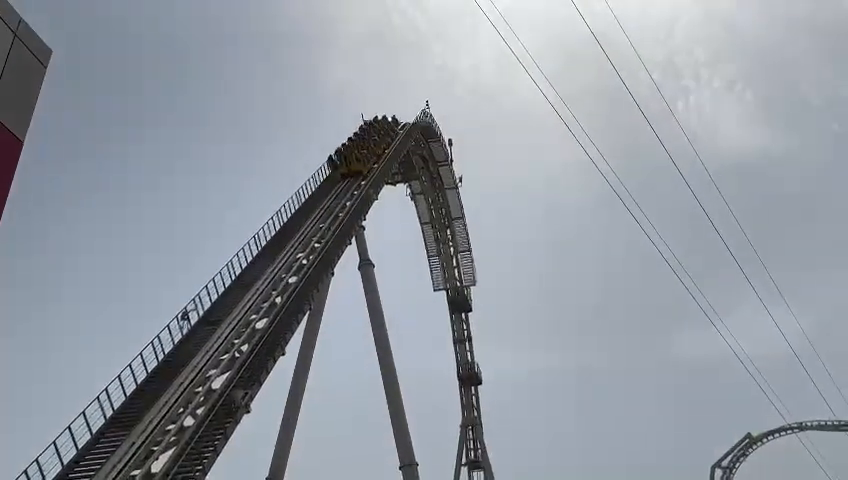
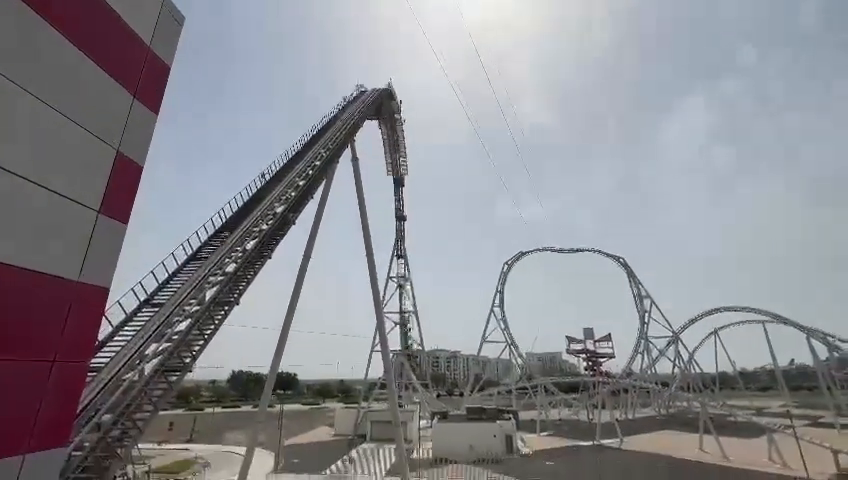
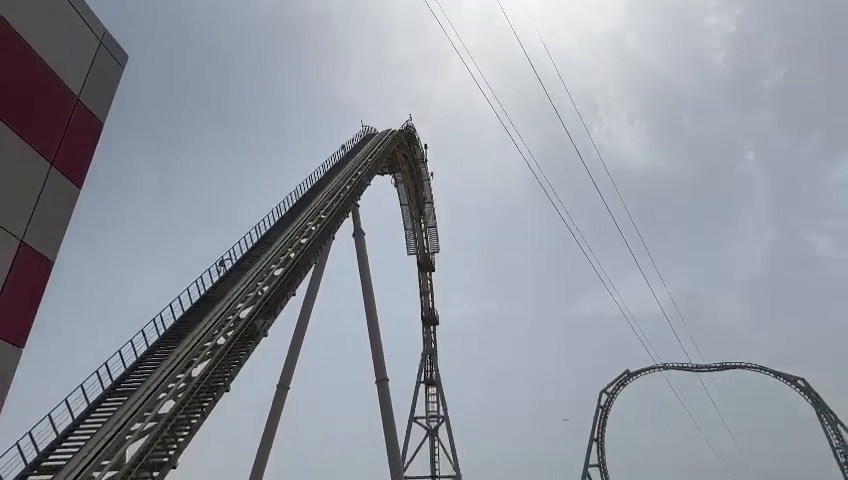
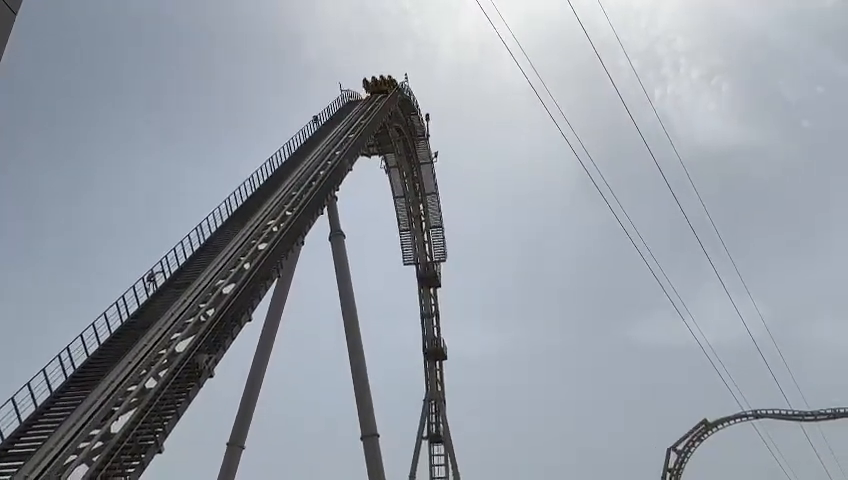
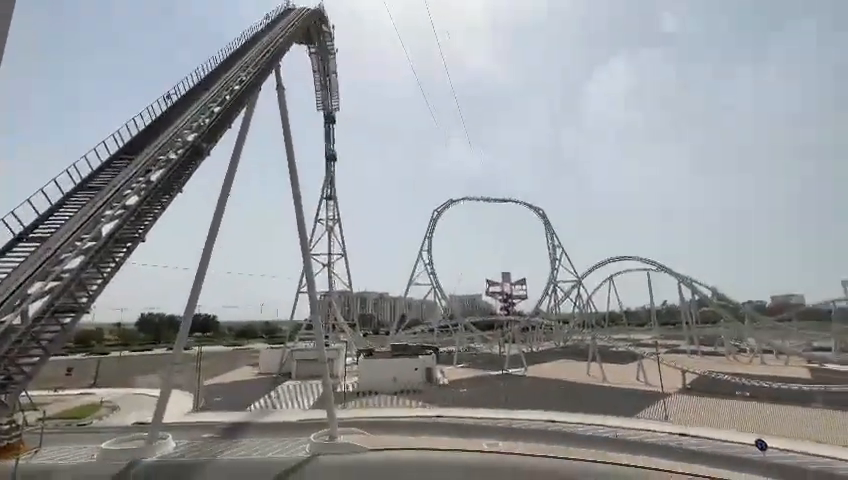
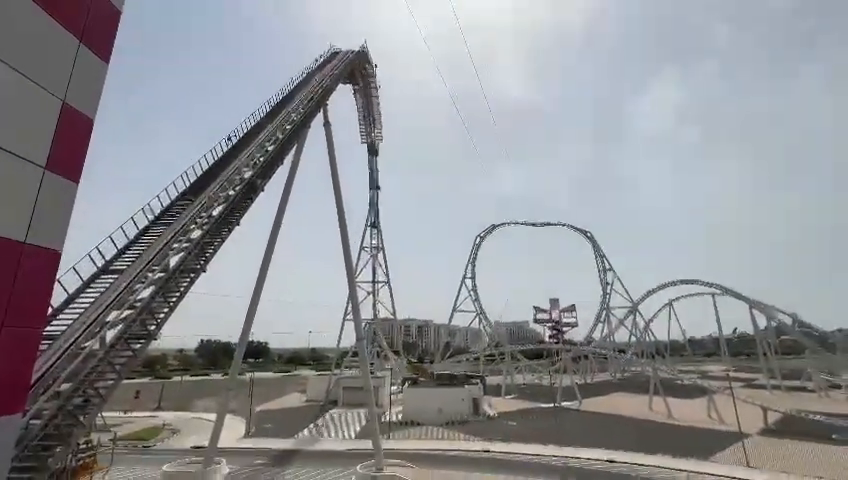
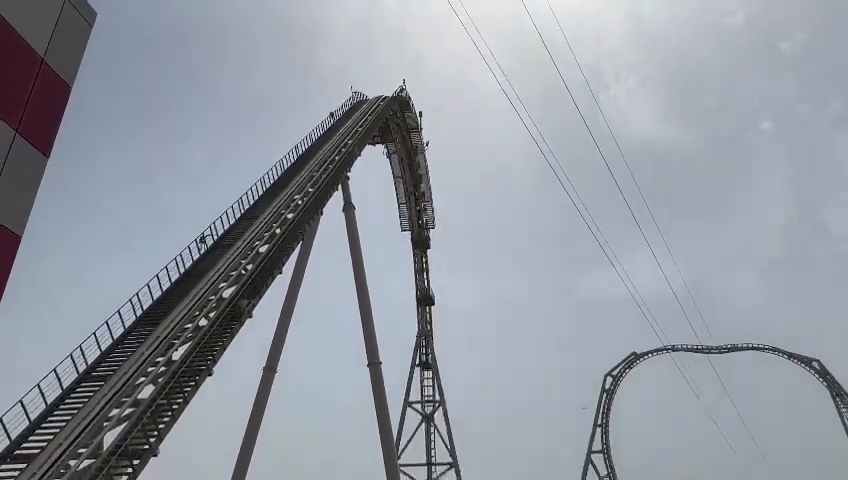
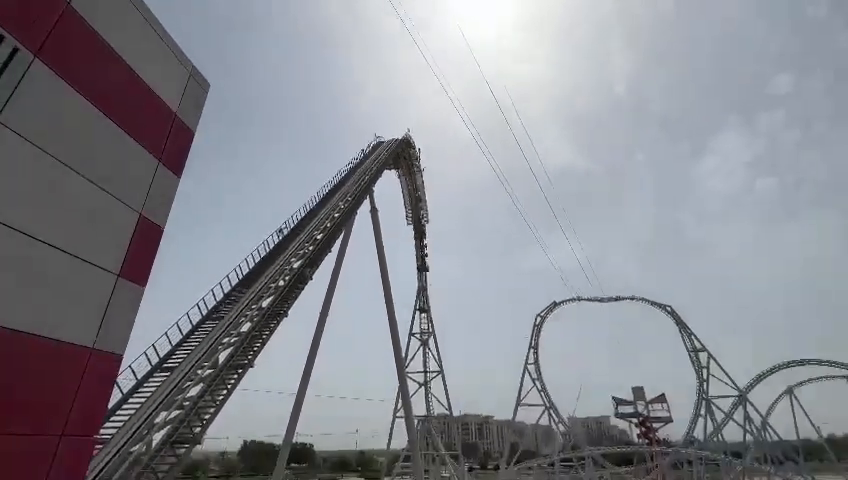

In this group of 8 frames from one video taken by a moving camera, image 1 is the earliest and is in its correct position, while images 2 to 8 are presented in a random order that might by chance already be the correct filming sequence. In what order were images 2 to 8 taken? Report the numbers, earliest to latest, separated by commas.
4, 3, 7, 8, 2, 6, 5
